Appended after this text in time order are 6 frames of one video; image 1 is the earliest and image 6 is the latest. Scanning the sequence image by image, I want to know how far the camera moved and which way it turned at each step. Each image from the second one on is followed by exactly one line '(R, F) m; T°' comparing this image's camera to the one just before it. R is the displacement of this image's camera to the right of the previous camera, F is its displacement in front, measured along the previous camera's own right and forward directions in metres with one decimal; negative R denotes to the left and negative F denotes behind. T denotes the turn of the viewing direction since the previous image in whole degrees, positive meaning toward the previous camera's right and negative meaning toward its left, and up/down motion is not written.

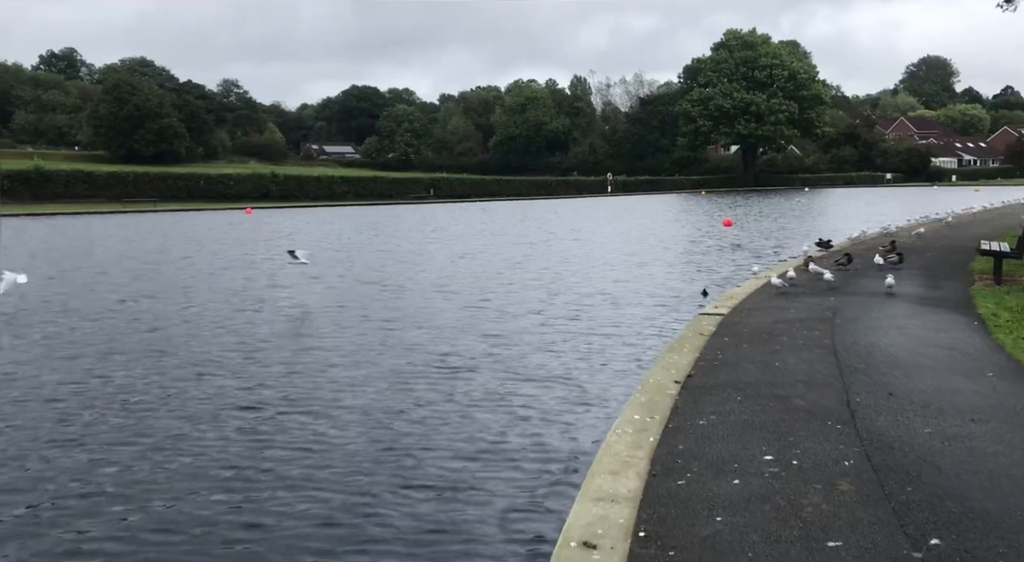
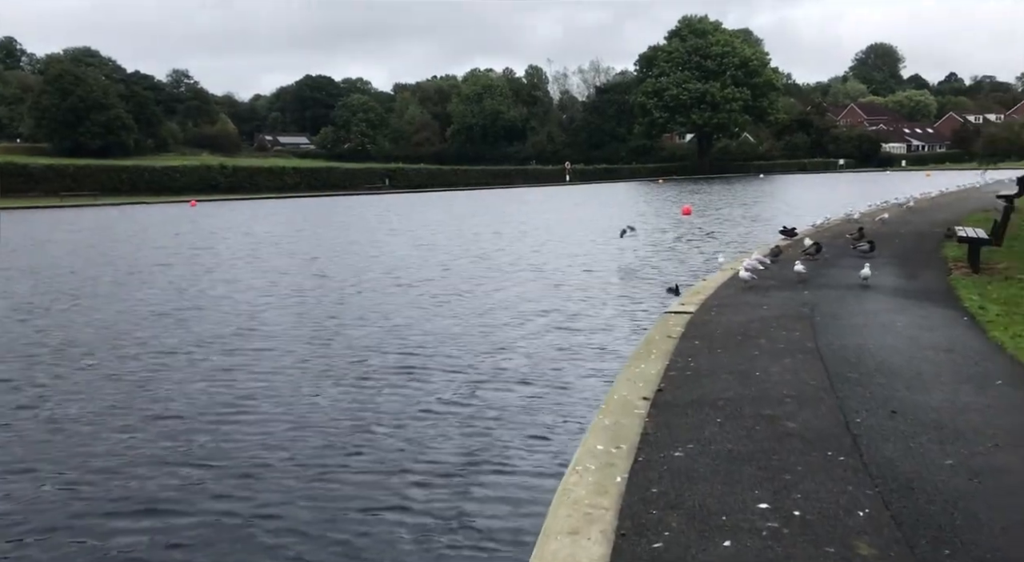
(+0.2, +1.3) m; +2°
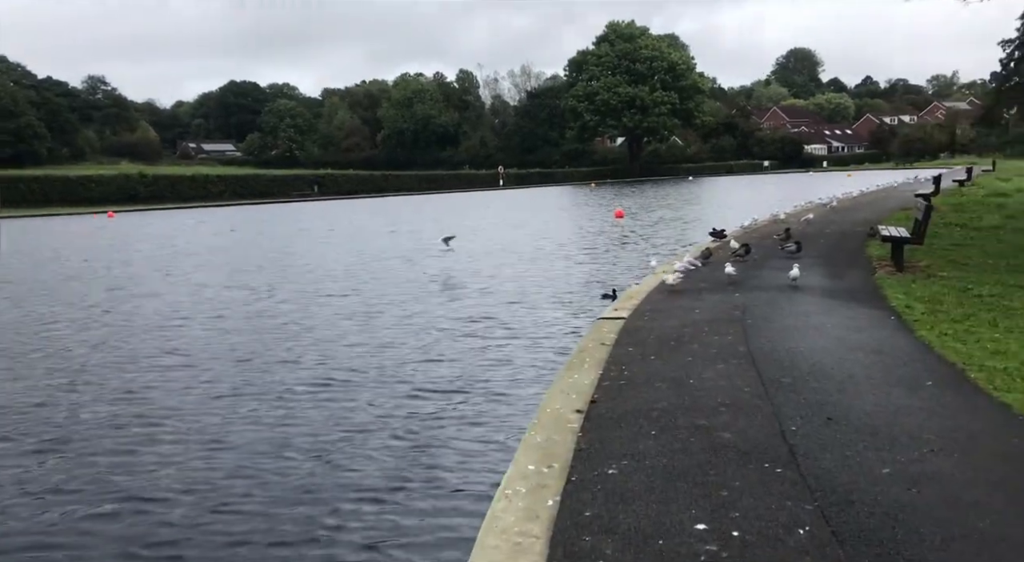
(+0.1, +0.3) m; +4°
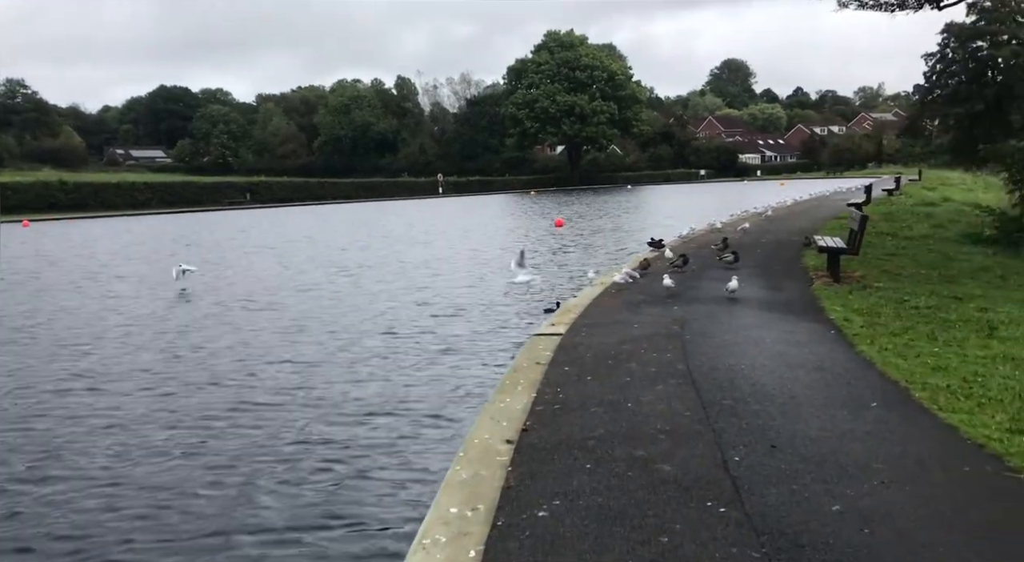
(+0.1, +0.5) m; +4°
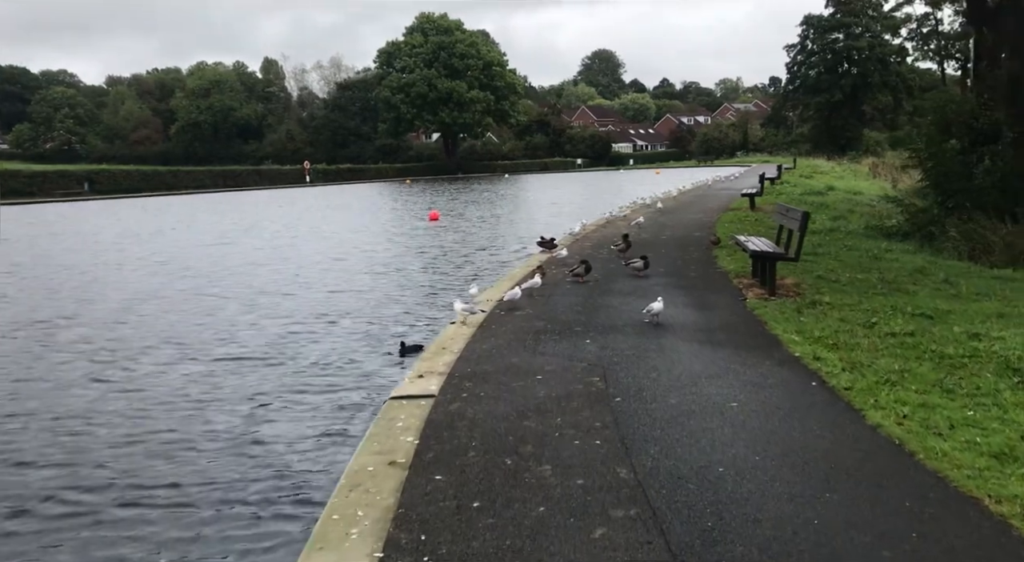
(+0.3, +3.8) m; +7°
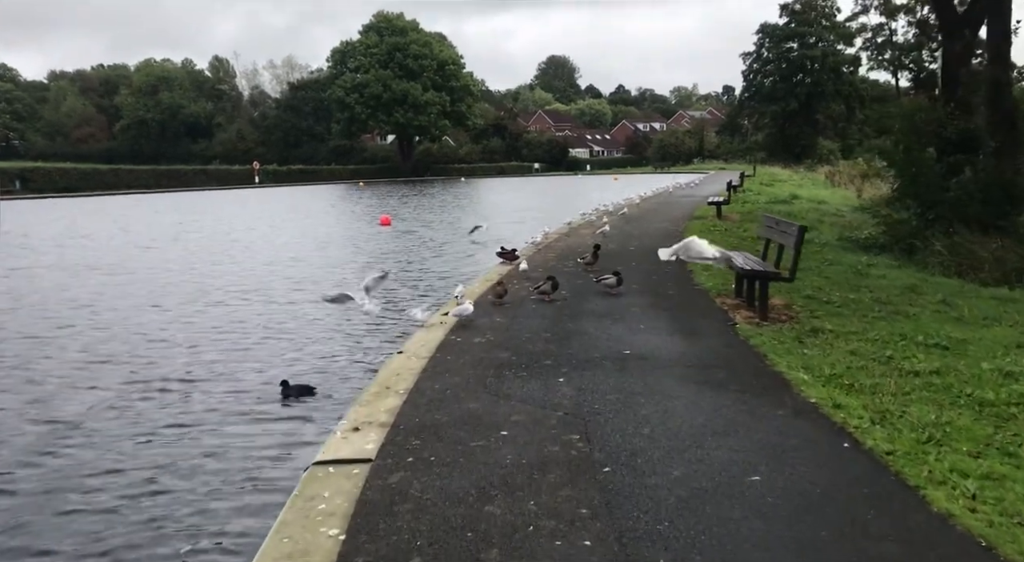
(0.0, +1.7) m; +3°
